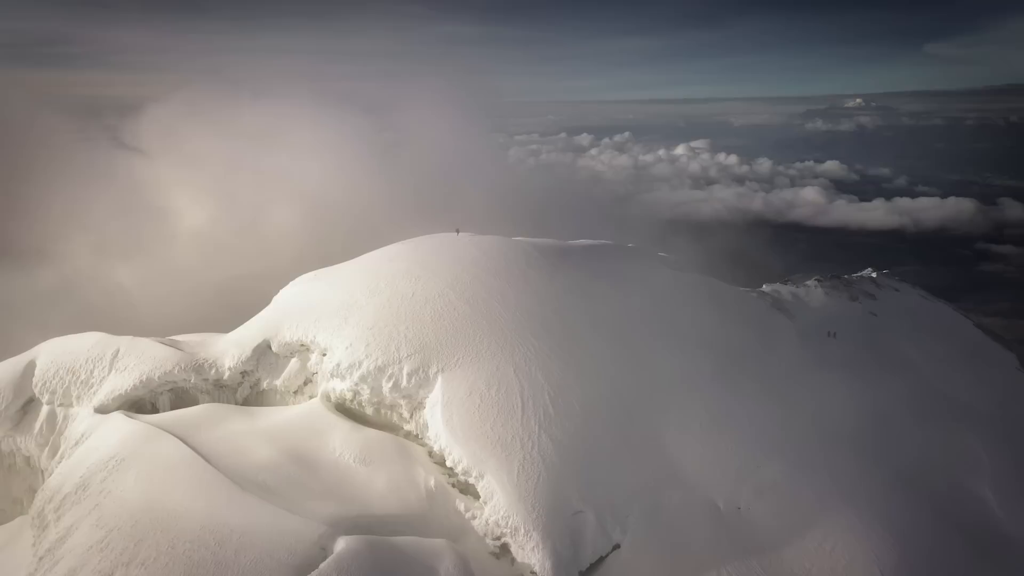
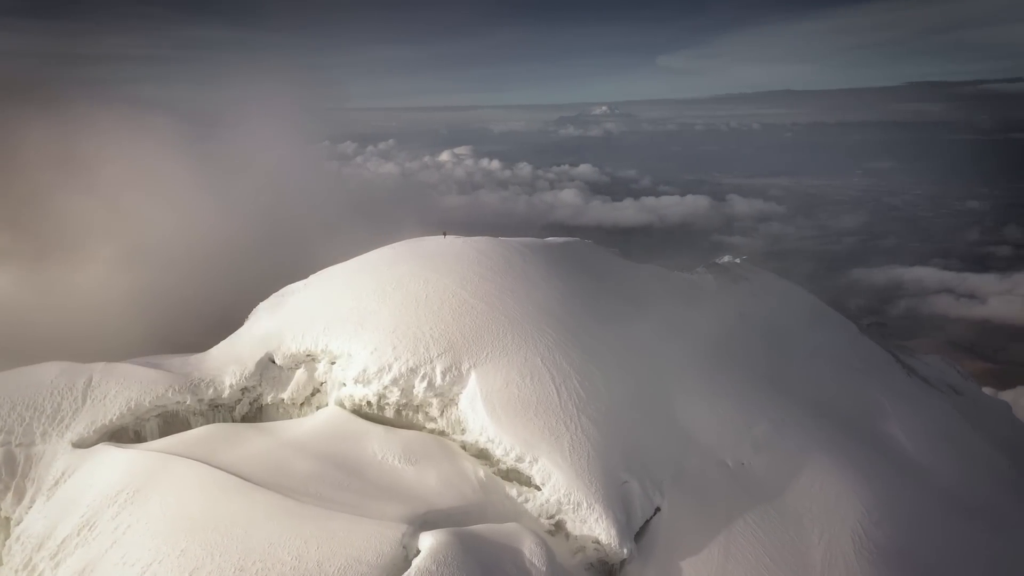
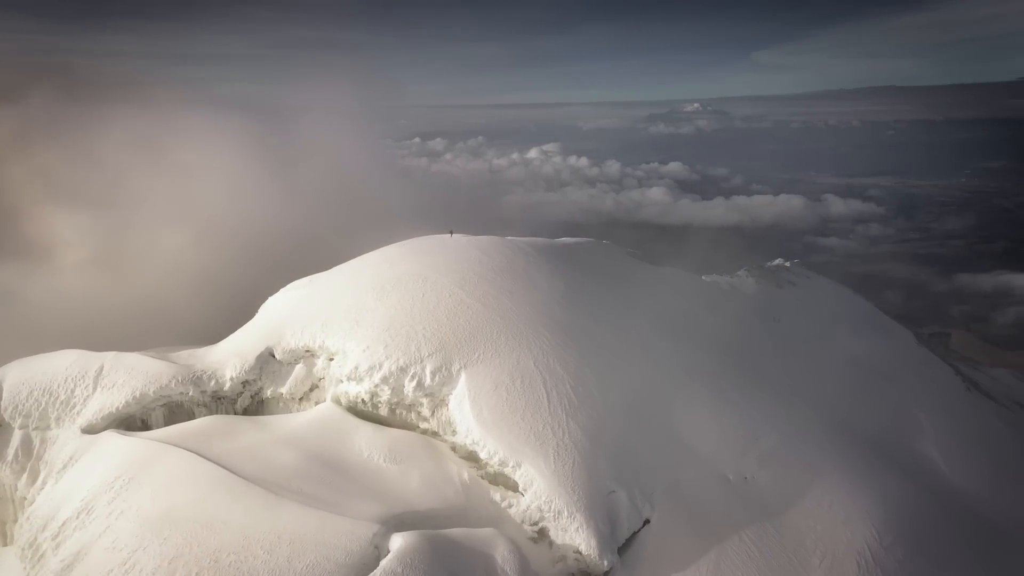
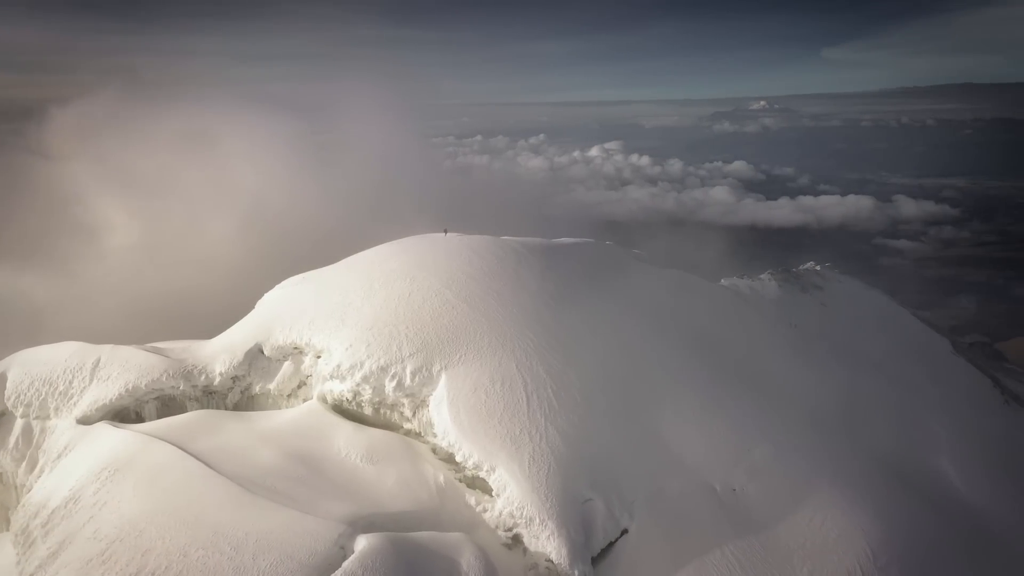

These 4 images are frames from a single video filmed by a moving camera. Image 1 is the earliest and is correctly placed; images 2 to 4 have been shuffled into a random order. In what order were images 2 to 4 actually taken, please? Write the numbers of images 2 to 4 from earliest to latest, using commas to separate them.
4, 3, 2
